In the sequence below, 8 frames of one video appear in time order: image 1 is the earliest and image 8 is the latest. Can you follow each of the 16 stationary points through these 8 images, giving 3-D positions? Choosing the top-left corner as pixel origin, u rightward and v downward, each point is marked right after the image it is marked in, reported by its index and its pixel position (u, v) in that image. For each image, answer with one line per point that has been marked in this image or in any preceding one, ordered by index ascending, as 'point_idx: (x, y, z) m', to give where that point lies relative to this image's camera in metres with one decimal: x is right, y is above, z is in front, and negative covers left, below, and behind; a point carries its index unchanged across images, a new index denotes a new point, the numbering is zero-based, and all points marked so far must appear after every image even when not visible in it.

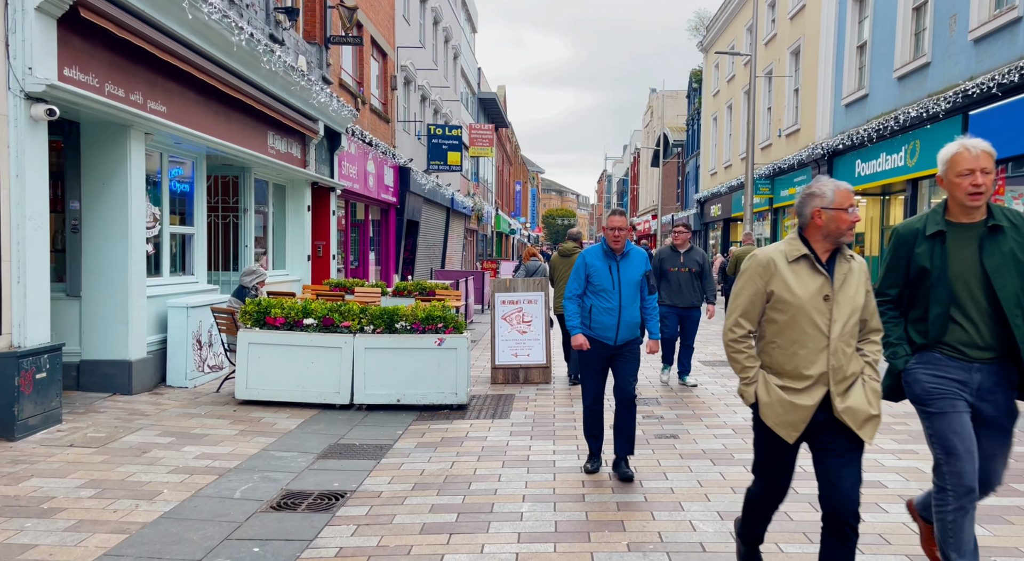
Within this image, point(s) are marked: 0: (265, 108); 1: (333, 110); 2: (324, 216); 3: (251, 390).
0: (-3.4, +2.4, +11.6) m
1: (-3.1, +2.9, +14.4) m
2: (-3.4, +1.2, +15.4) m
3: (-2.5, -1.0, +8.0) m
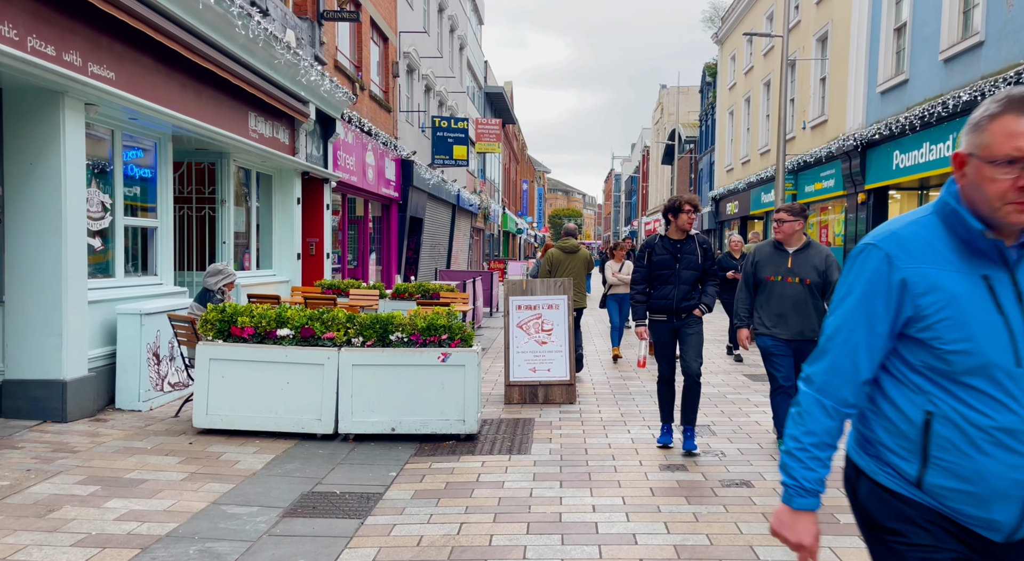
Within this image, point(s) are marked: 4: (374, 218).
0: (-3.2, +2.4, +10.1) m
1: (-2.9, +2.9, +12.9) m
2: (-3.2, +1.1, +13.9) m
3: (-2.3, -1.1, +6.5) m
4: (-3.1, +1.4, +19.3) m
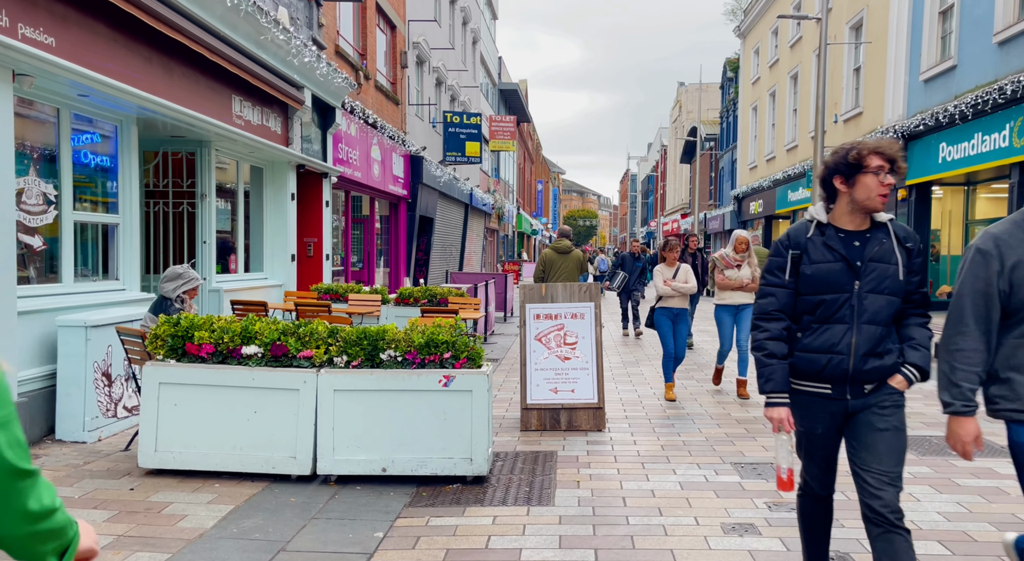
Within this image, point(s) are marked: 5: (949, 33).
0: (-3.1, +2.3, +8.9) m
1: (-2.7, +2.9, +11.8) m
2: (-2.9, +1.1, +12.7) m
3: (-2.2, -1.1, +5.3) m
4: (-2.8, +1.4, +18.1) m
5: (+8.4, +4.8, +16.4) m
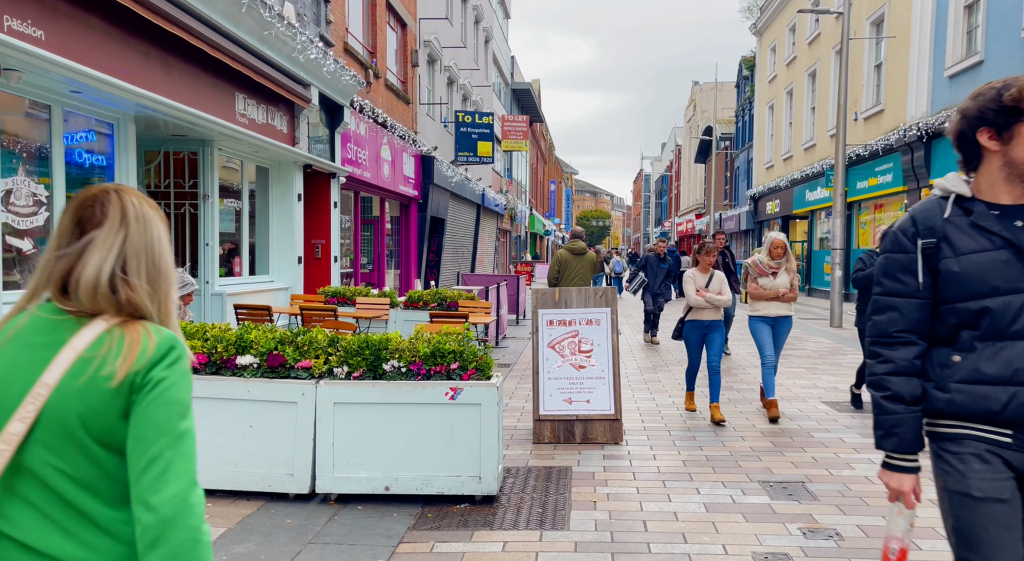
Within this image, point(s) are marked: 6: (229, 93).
0: (-2.9, +2.3, +8.6) m
1: (-2.5, +2.8, +11.4) m
2: (-2.8, +1.1, +12.4) m
3: (-2.1, -1.1, +5.0) m
4: (-2.5, +1.3, +17.8) m
5: (+8.7, +4.8, +15.9) m
6: (-3.1, +2.1, +9.3) m
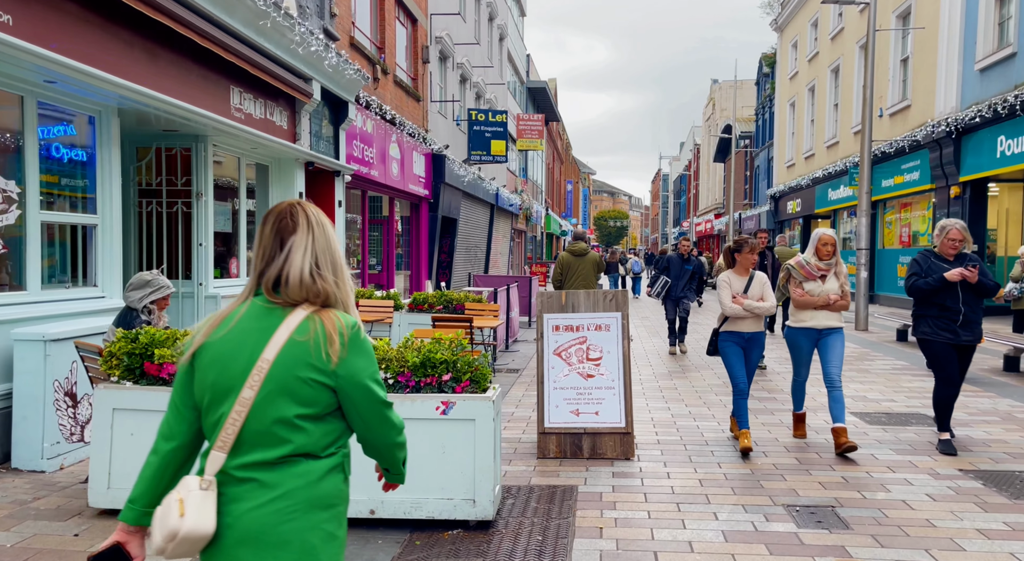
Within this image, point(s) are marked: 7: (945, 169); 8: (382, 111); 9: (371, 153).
0: (-2.9, +2.3, +8.2) m
1: (-2.4, +2.8, +11.0) m
2: (-2.6, +1.0, +12.0) m
3: (-2.1, -1.1, +4.6) m
4: (-2.2, +1.3, +17.4) m
5: (+8.9, +4.7, +15.2) m
6: (-3.1, +2.0, +8.9) m
7: (+8.6, +2.2, +16.8) m
8: (-2.2, +2.9, +14.5) m
9: (-2.3, +2.1, +13.9) m
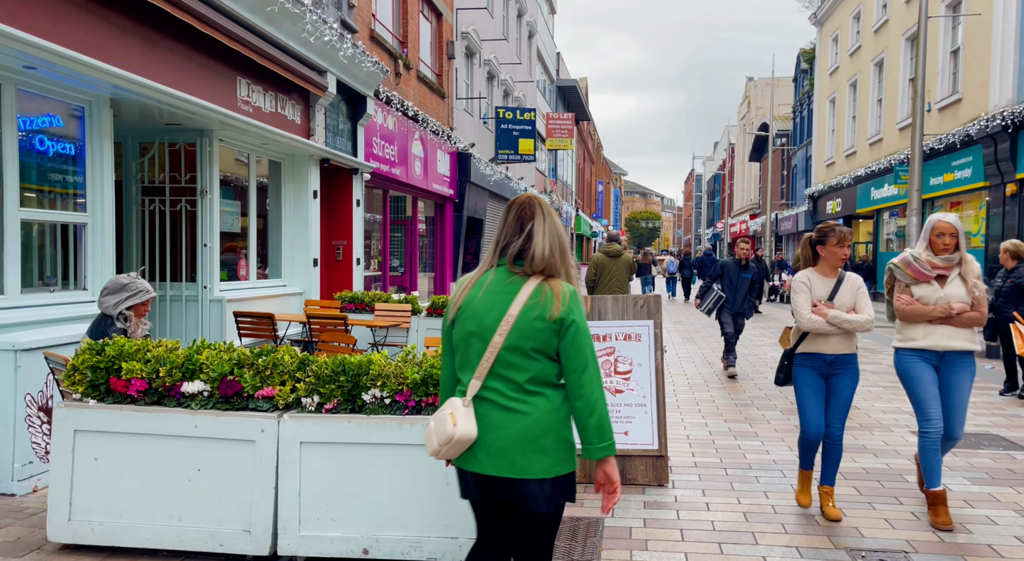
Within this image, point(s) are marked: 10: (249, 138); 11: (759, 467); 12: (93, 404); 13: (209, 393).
0: (-2.7, +2.2, +7.7) m
1: (-2.0, +2.8, +10.5) m
2: (-2.3, +1.0, +11.5) m
3: (-2.1, -1.2, +4.0) m
4: (-1.7, +1.2, +16.9) m
5: (+9.4, +4.7, +14.3) m
6: (-2.8, +2.0, +8.4) m
7: (+9.2, +2.2, +15.9) m
8: (-1.8, +2.9, +14.0) m
9: (-1.9, +2.1, +13.3) m
10: (-2.8, +1.5, +9.0) m
11: (+1.6, -1.2, +5.5) m
12: (-2.0, -0.6, +4.1) m
13: (-1.5, -0.5, +4.1) m
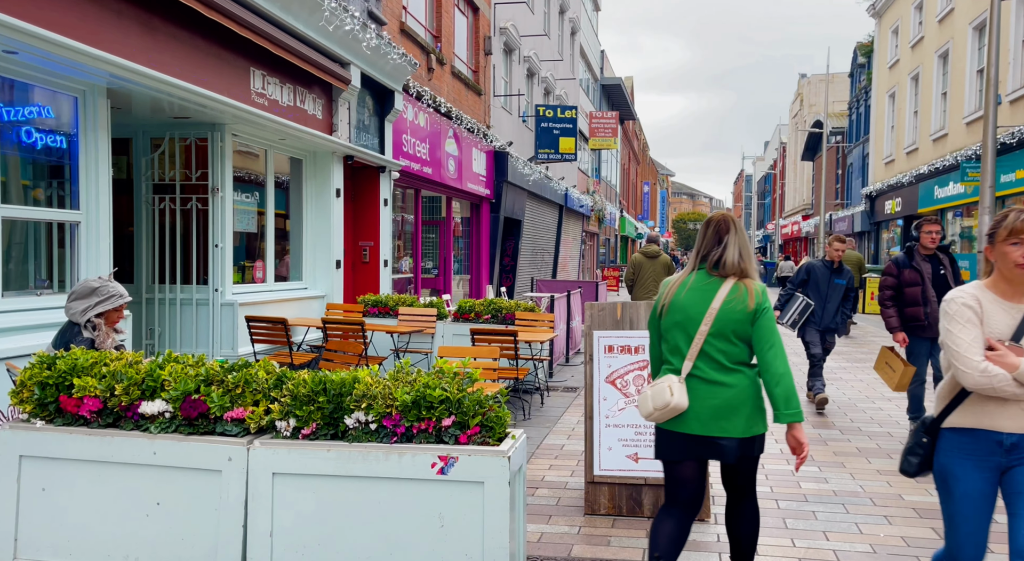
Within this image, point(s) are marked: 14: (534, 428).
0: (-2.4, +2.2, +7.2) m
1: (-1.6, +2.7, +10.0) m
2: (-1.8, +1.0, +11.0) m
3: (-2.0, -1.2, +3.5) m
4: (-0.9, +1.2, +16.3) m
5: (+10.0, +4.6, +13.1) m
6: (-2.5, +2.0, +7.9) m
7: (+9.8, +2.1, +14.8) m
8: (-1.2, +2.8, +13.5) m
9: (-1.4, +2.0, +12.8) m
10: (-2.5, +1.5, +8.5) m
11: (+1.7, -1.2, +4.8) m
12: (-2.0, -0.6, +3.6) m
13: (-1.4, -0.5, +3.5) m
14: (+0.2, -1.2, +6.8) m
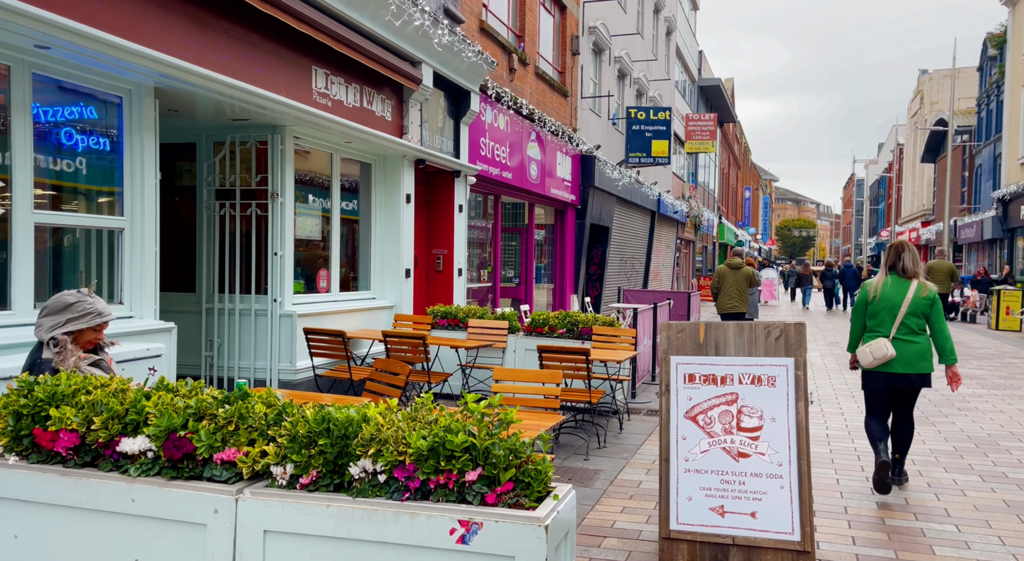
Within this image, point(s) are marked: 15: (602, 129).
0: (-1.8, +2.1, +6.8) m
1: (-0.7, +2.6, +9.5) m
2: (-0.8, +0.8, +10.4) m
3: (-1.9, -1.2, +3.0) m
4: (+0.7, +1.0, +15.7) m
5: (+11.2, +4.4, +11.3) m
6: (-1.9, +1.9, +7.5) m
7: (+11.2, +1.9, +12.9) m
8: (+0.1, +2.7, +12.9) m
9: (-0.1, +1.9, +12.2) m
10: (-1.7, +1.4, +8.1) m
11: (+2.0, -1.3, +3.9) m
12: (-1.8, -0.7, +3.1) m
13: (-1.3, -0.6, +3.0) m
14: (+0.7, -1.3, +6.1) m
15: (+2.0, +3.4, +18.8) m
